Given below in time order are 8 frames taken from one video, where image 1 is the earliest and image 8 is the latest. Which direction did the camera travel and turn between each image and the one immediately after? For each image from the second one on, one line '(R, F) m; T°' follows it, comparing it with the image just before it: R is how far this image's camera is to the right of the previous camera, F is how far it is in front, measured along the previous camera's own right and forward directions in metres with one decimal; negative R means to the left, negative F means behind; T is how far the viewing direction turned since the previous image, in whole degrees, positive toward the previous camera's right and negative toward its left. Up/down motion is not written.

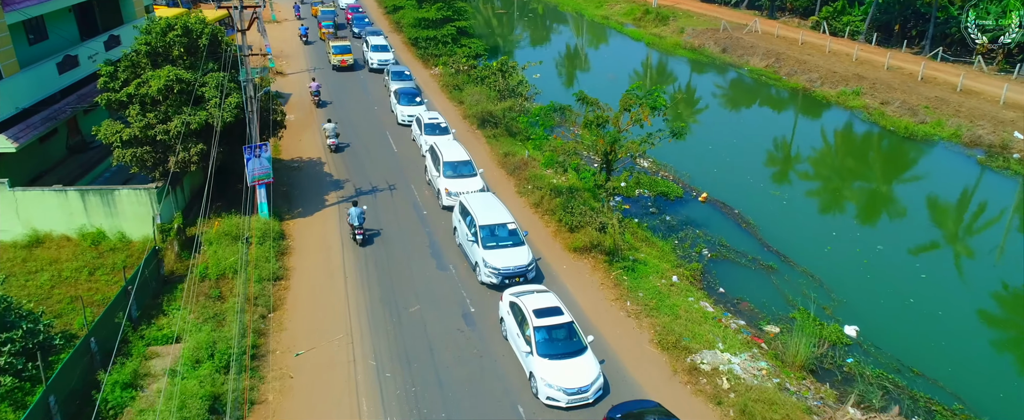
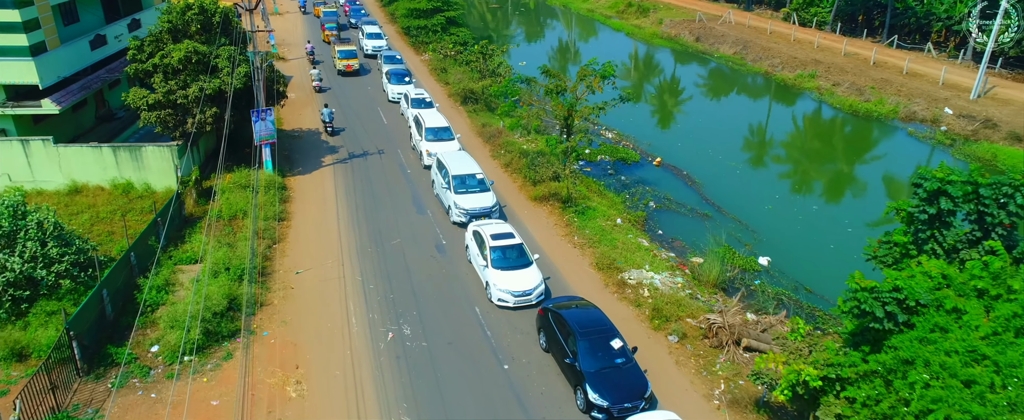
(+1.0, -3.0) m; 0°
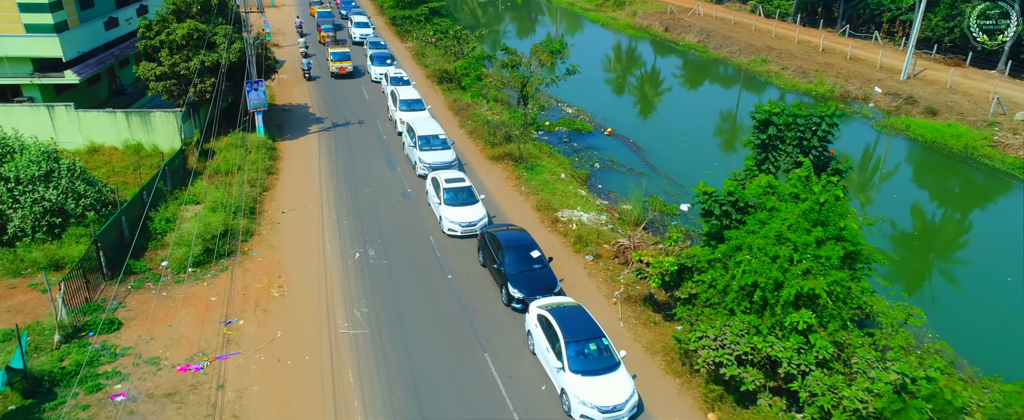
(+1.4, -3.2) m; 0°
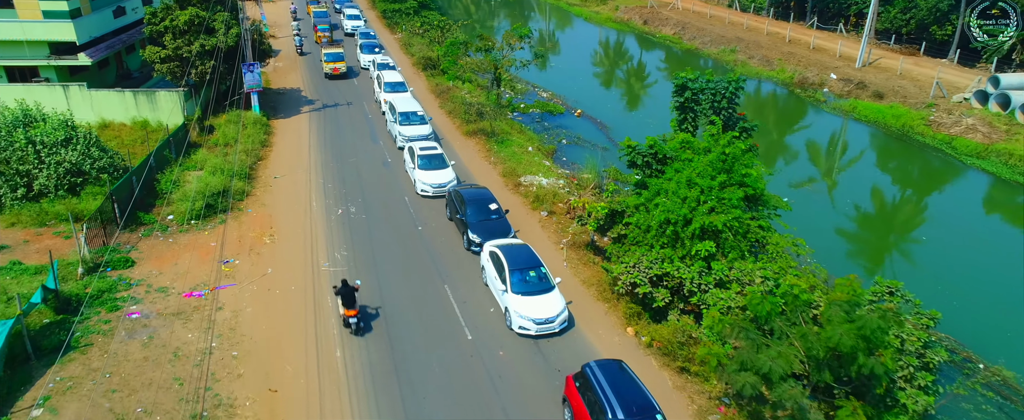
(+1.0, -2.4) m; 0°
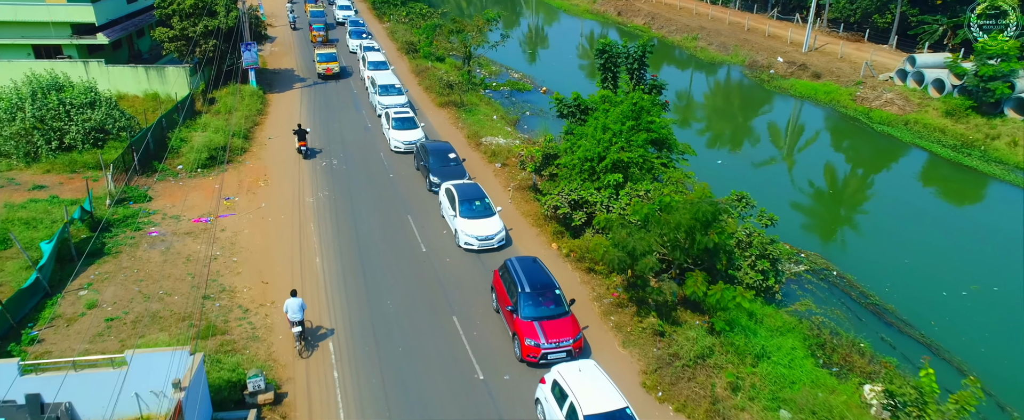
(+1.4, -3.5) m; 0°
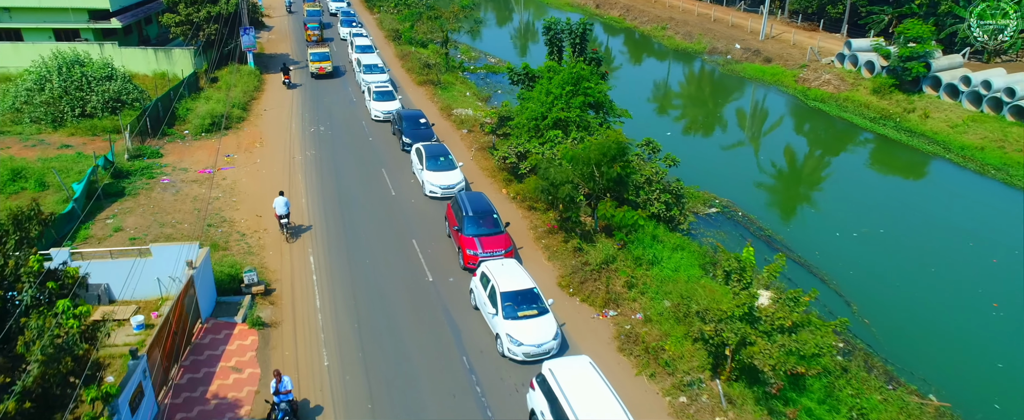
(+1.4, -3.4) m; 0°
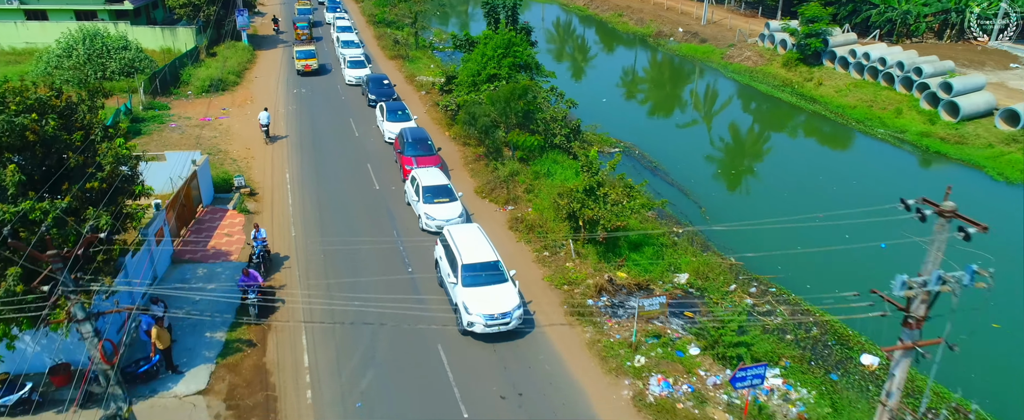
(+2.2, -5.1) m; 0°
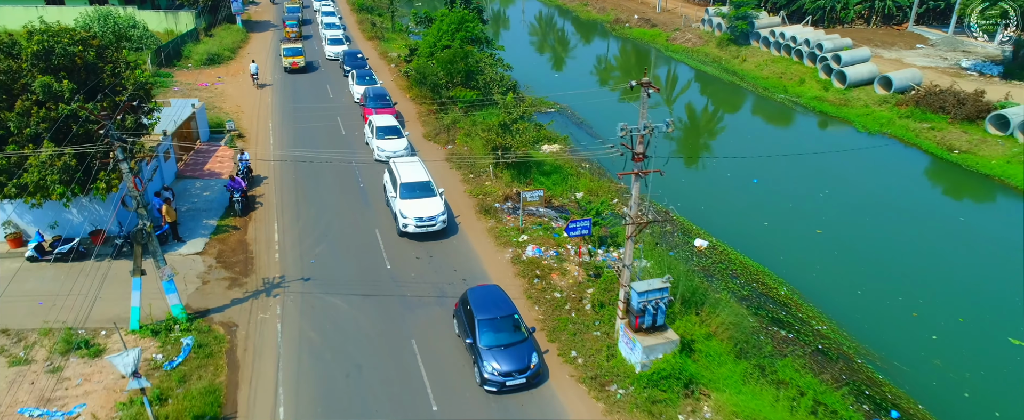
(+2.2, -4.8) m; 0°
